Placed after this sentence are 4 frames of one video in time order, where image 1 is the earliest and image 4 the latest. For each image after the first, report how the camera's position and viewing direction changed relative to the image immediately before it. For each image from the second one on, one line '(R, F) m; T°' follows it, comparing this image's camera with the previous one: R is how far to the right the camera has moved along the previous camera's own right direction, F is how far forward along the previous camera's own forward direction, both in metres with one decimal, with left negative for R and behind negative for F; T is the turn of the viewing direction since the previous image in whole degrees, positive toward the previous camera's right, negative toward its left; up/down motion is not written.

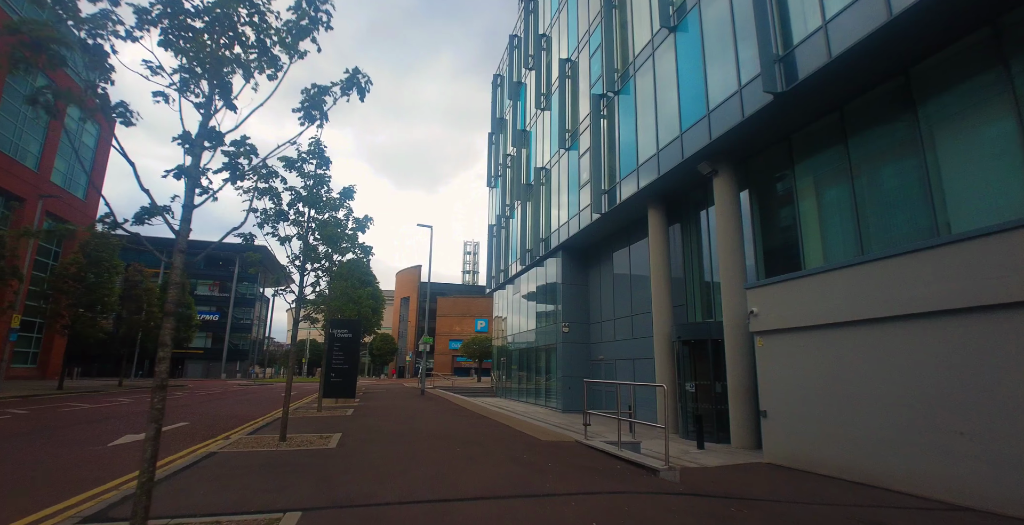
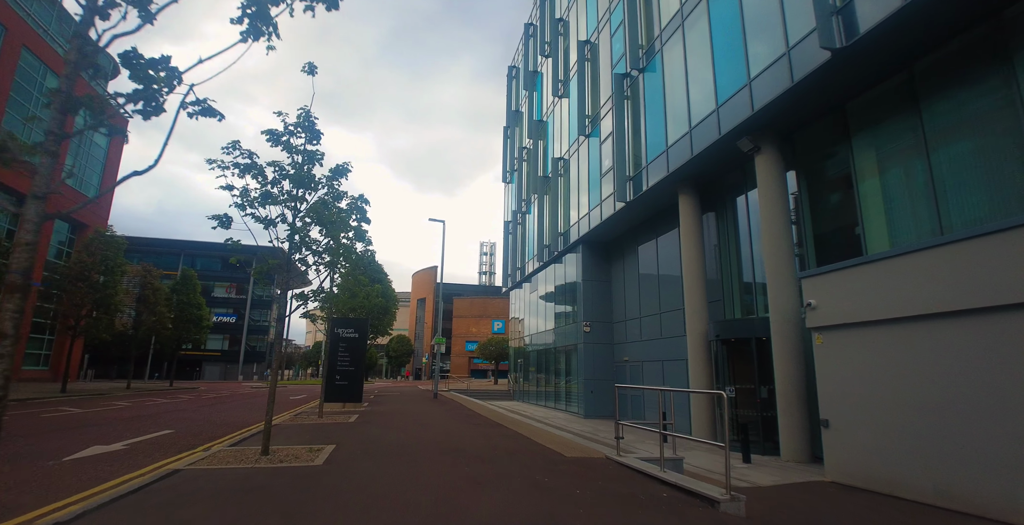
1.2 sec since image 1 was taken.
(0.0, +1.2) m; -2°
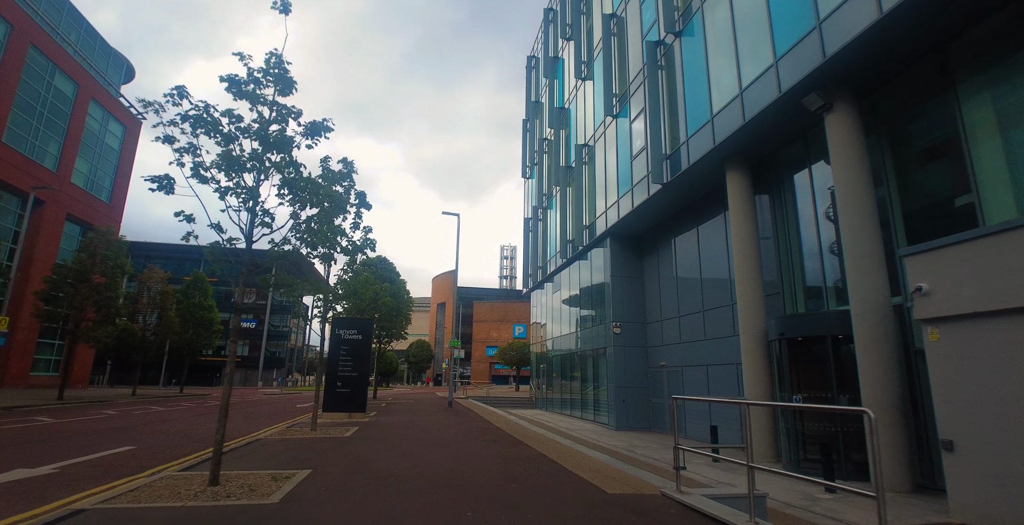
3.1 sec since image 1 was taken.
(0.0, +1.7) m; -2°
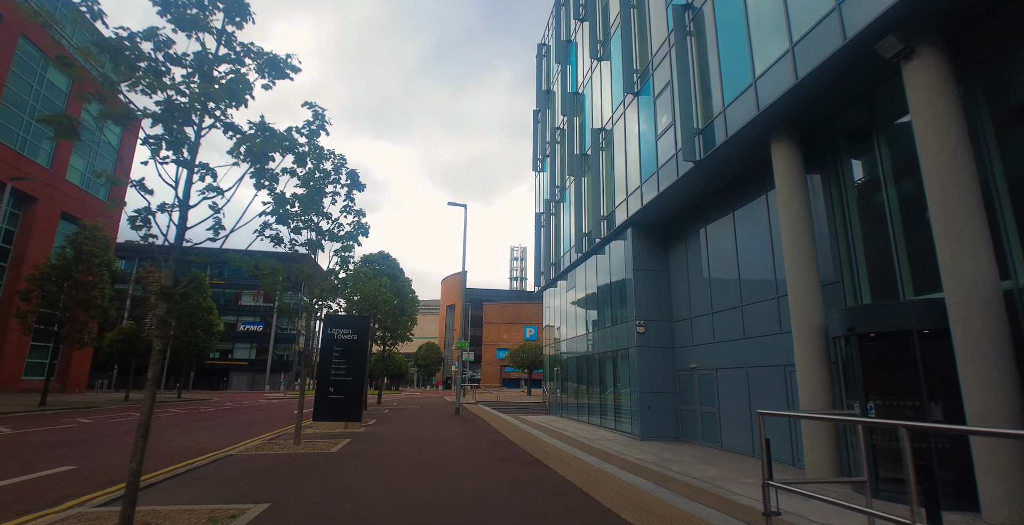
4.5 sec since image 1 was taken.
(-0.1, +1.5) m; -1°
